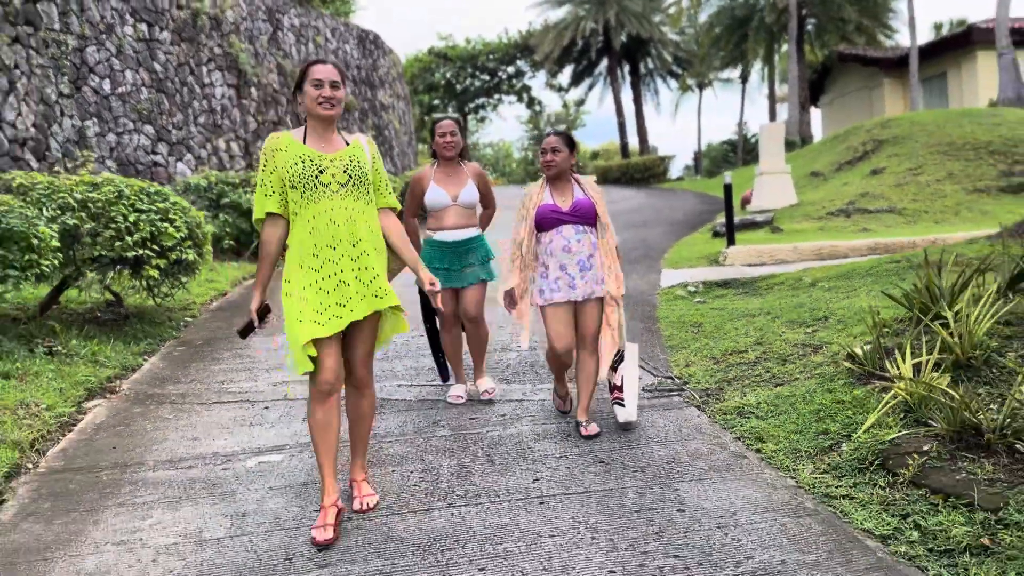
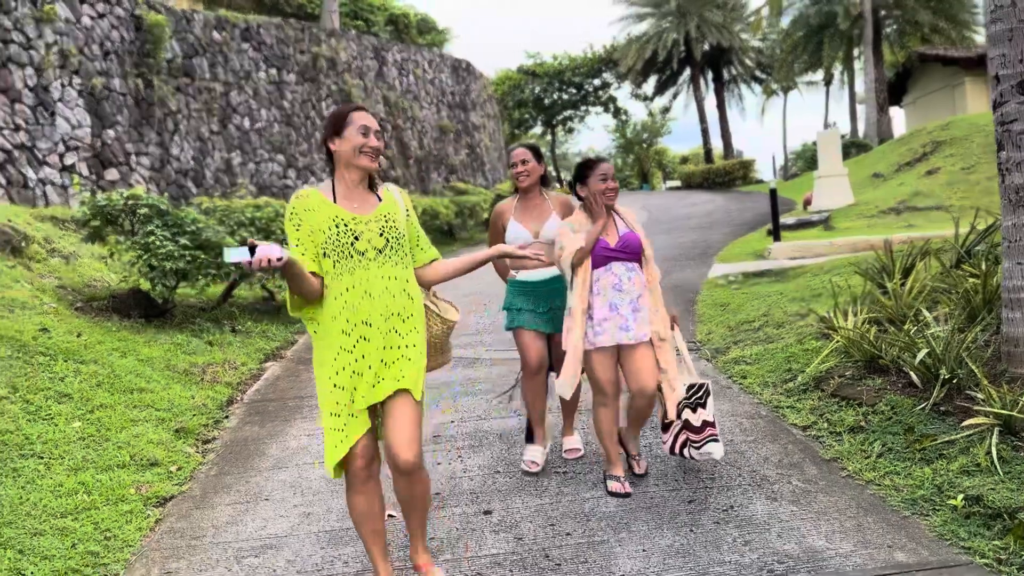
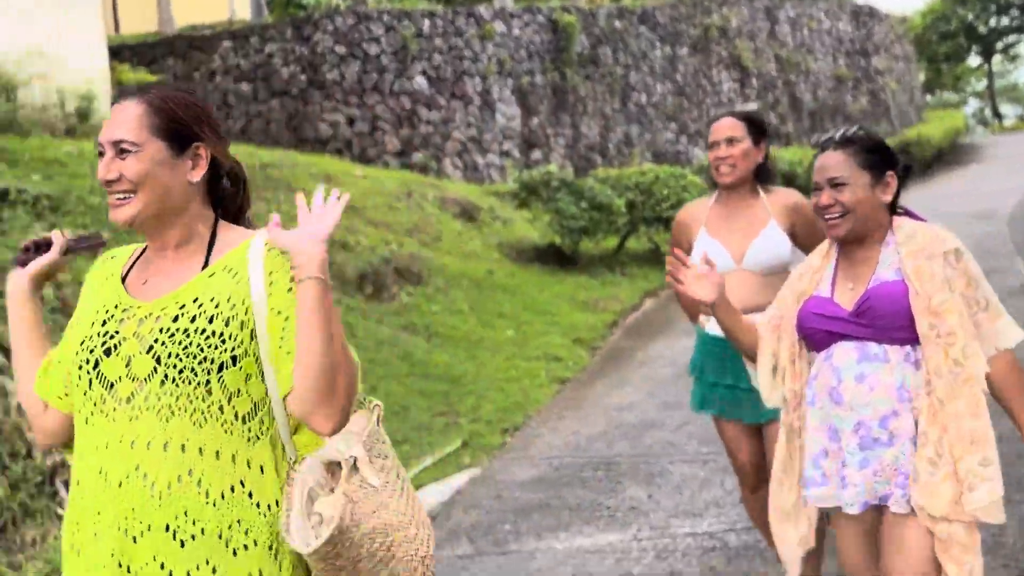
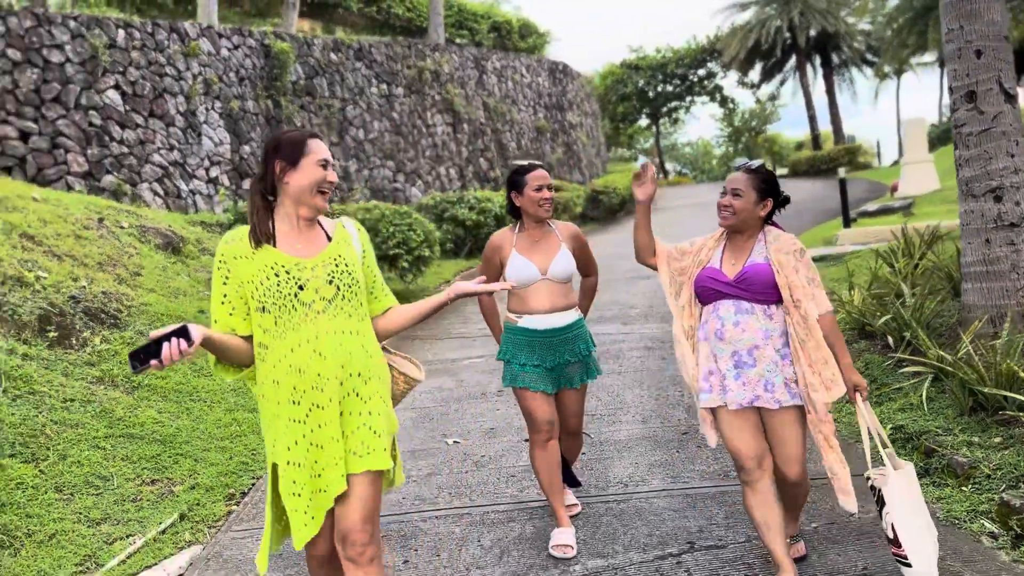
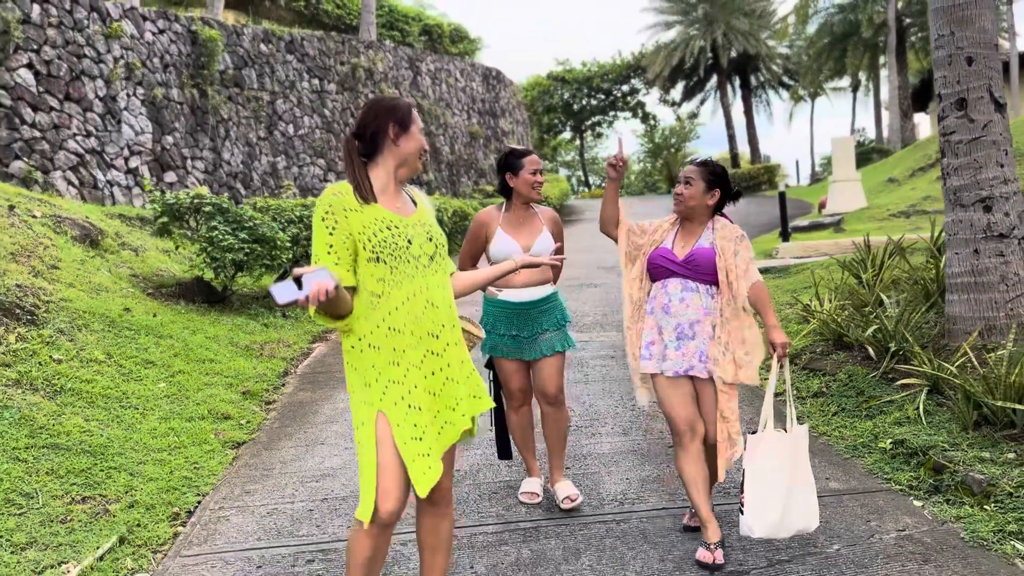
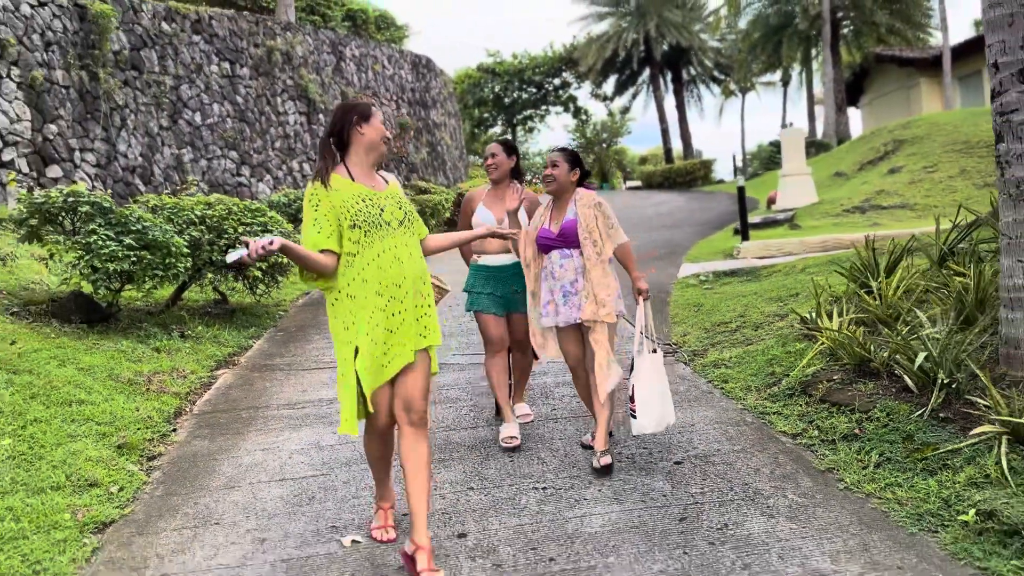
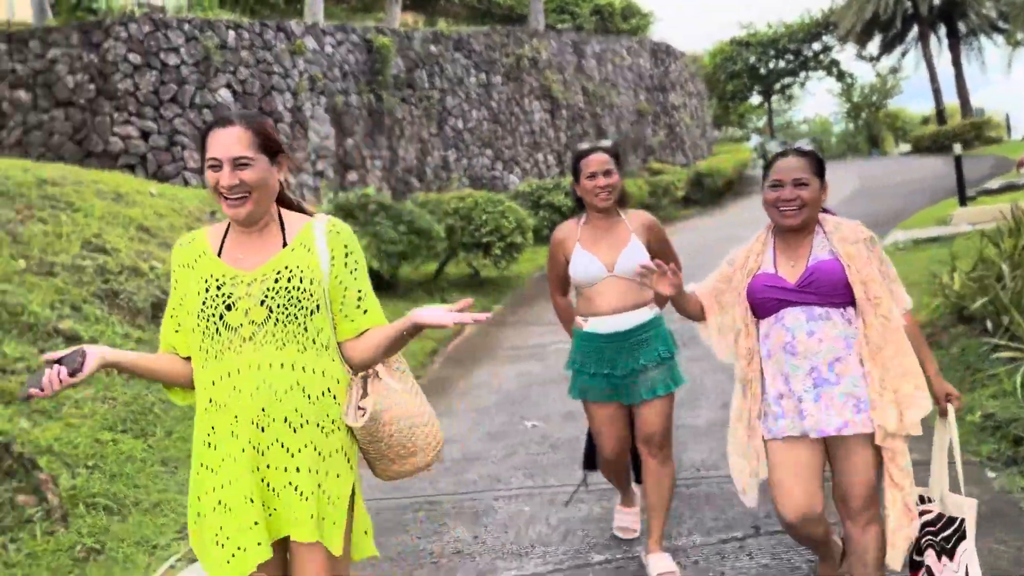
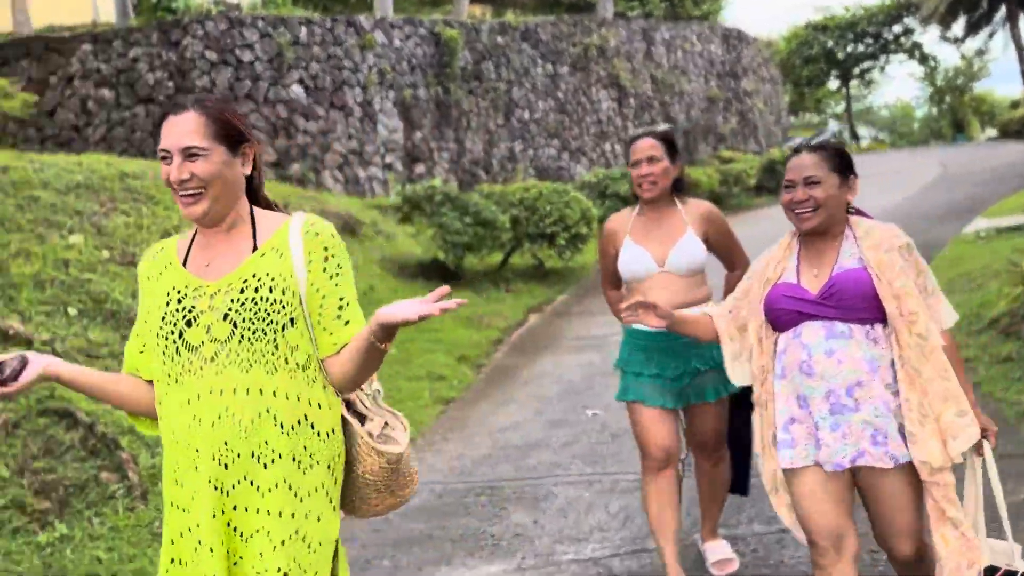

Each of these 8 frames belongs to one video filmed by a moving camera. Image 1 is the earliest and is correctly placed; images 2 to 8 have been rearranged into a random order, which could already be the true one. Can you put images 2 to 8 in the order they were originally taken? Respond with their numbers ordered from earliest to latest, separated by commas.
6, 2, 5, 4, 7, 8, 3
